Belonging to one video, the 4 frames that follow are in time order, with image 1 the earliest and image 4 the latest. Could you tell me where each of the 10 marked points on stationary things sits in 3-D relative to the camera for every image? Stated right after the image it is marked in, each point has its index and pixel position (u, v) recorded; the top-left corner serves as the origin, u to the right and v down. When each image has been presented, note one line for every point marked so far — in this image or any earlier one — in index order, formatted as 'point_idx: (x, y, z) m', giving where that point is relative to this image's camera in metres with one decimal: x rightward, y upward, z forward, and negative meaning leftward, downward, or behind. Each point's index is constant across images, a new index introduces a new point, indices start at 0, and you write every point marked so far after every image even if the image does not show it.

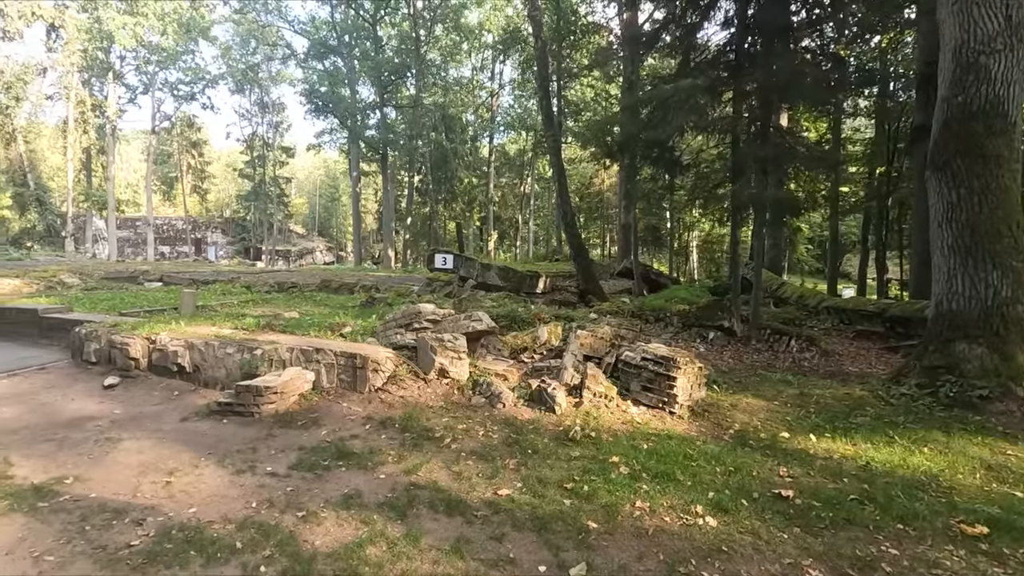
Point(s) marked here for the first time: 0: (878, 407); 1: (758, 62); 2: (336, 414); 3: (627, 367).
0: (+3.9, -1.3, +5.6) m
1: (+4.2, +3.9, +9.4) m
2: (-1.7, -1.2, +5.3) m
3: (+1.2, -0.9, +5.8) m
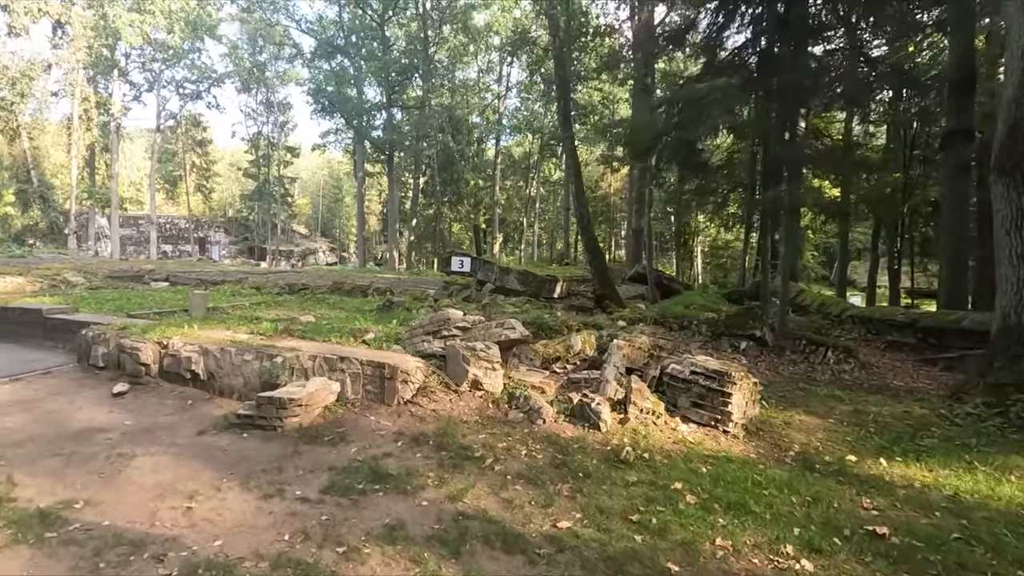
0: (+4.3, -1.4, +5.3) m
1: (+4.6, +3.8, +9.0) m
2: (-1.4, -1.3, +4.9) m
3: (+1.6, -0.9, +5.4) m
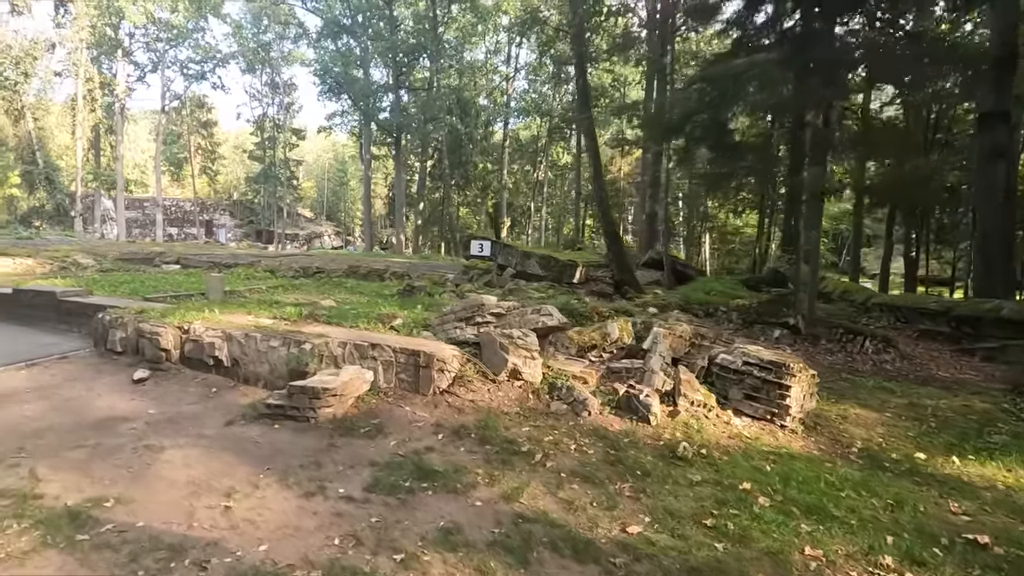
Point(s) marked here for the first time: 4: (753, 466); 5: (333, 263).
0: (+4.6, -1.3, +5.0) m
1: (+5.1, +4.0, +8.6) m
2: (-1.0, -1.1, +4.6) m
3: (+2.0, -0.8, +5.1) m
4: (+1.8, -1.3, +4.0) m
5: (-4.8, +0.7, +14.2) m
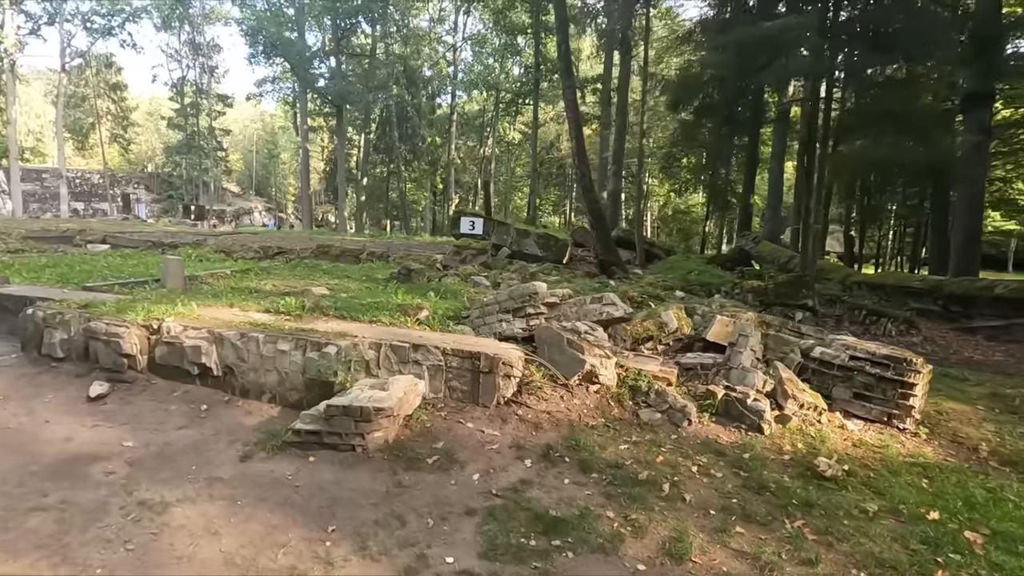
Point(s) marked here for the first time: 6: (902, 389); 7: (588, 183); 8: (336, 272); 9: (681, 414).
0: (+5.3, -1.1, +4.7) m
1: (+5.2, +4.3, +8.1) m
2: (-0.3, -1.1, +3.7) m
3: (+2.6, -0.7, +4.5) m
4: (+2.6, -1.3, +3.4) m
5: (-5.2, +1.1, +12.6) m
6: (+3.0, -0.8, +4.2) m
7: (+1.9, +2.3, +11.9) m
8: (-2.7, +0.3, +8.4) m
9: (+1.3, -0.9, +4.1) m
